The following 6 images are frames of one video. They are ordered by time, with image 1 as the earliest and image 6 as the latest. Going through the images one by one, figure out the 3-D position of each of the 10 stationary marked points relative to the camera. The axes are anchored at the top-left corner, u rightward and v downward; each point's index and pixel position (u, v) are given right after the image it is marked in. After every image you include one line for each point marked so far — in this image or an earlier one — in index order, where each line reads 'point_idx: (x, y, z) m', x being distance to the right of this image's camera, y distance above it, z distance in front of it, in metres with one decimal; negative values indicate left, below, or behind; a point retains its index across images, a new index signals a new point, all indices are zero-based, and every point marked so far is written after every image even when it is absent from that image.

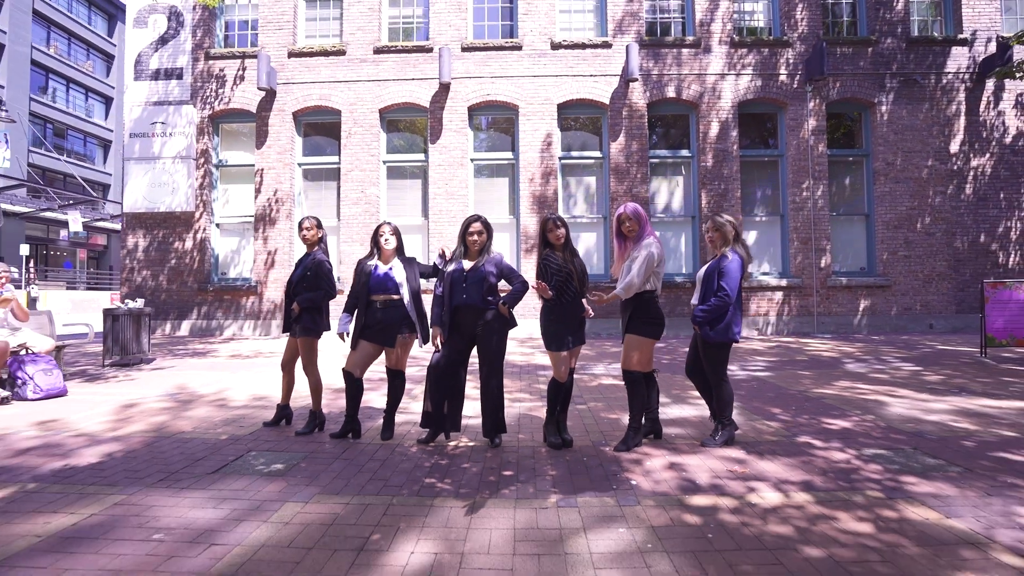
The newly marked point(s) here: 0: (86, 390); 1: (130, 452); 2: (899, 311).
0: (-4.4, -1.1, +5.9) m
1: (-2.4, -1.1, +3.7) m
2: (+8.0, -0.5, +11.6) m
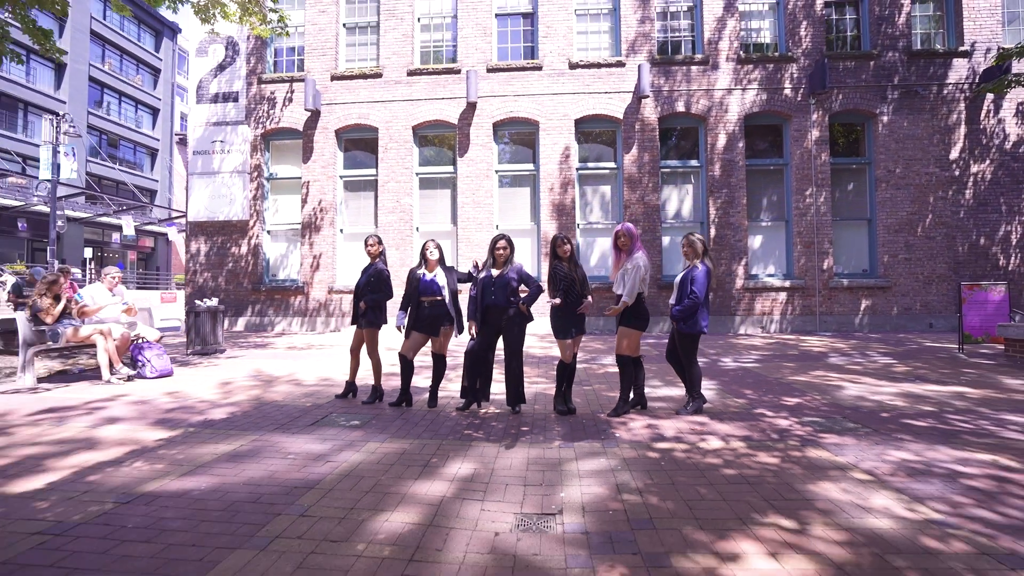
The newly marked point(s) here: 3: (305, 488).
0: (-4.1, -1.1, +7.2) m
1: (-2.3, -1.1, +4.9) m
2: (+8.5, -0.5, +12.3) m
3: (-1.1, -1.1, +3.1) m
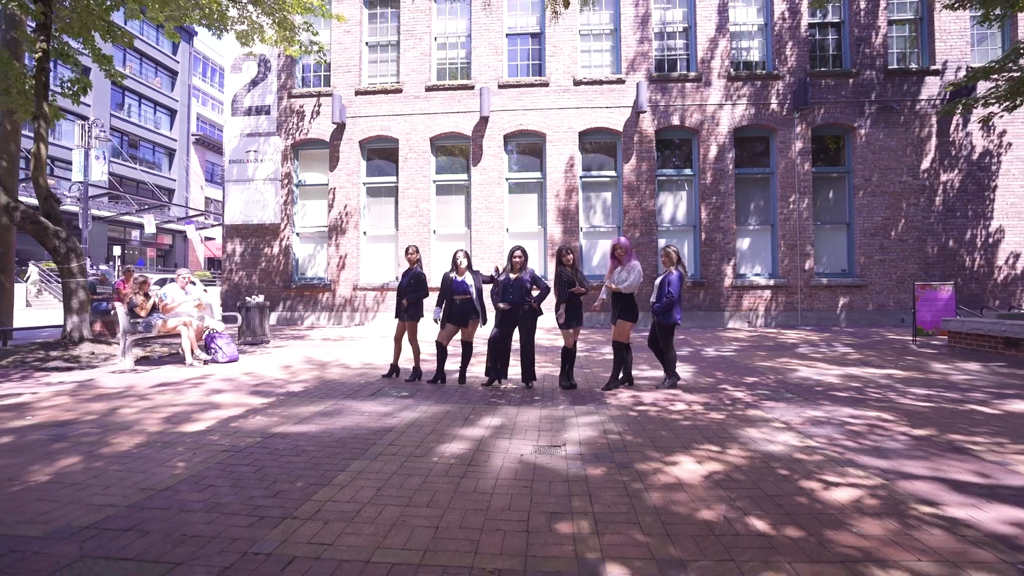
0: (-4.0, -1.1, +8.5) m
1: (-2.1, -1.1, +6.2) m
2: (+8.7, -0.5, +13.6) m
3: (-1.0, -1.1, +4.4) m
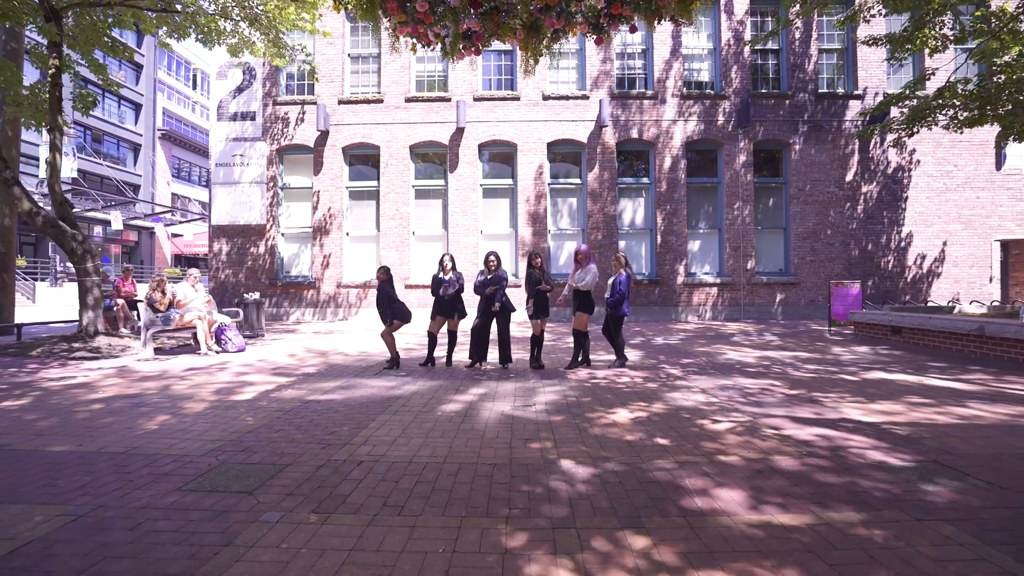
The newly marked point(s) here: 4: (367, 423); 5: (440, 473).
0: (-4.4, -1.0, +9.6) m
1: (-2.4, -1.1, +7.4) m
2: (+8.0, -0.4, +15.3) m
3: (-1.2, -1.1, +5.6) m
4: (-1.2, -1.1, +4.5) m
5: (-0.4, -1.1, +3.2) m
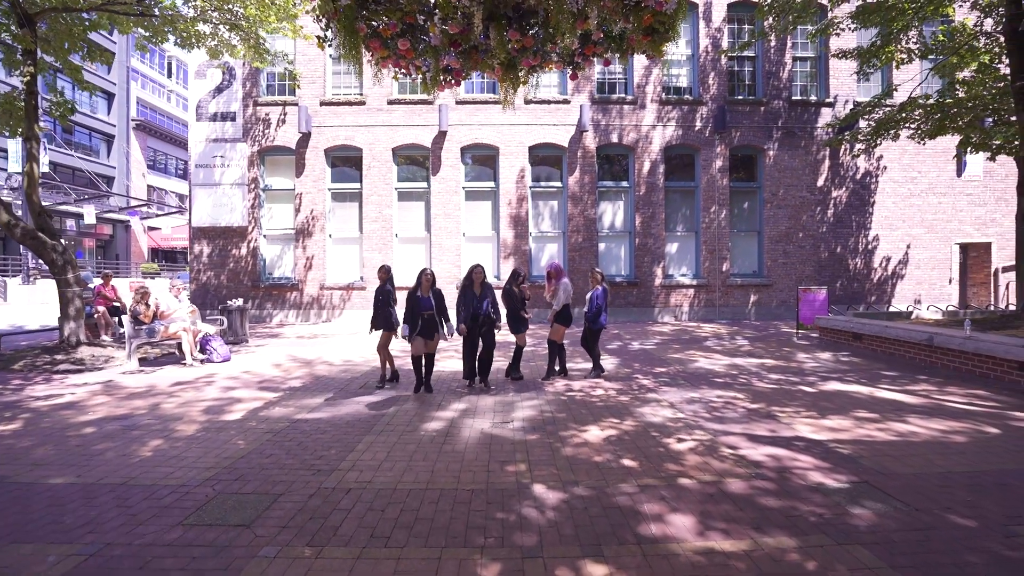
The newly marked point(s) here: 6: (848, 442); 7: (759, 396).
0: (-4.7, -1.2, +9.8) m
1: (-2.7, -1.3, +7.6) m
2: (+7.5, -0.4, +15.8) m
3: (-1.4, -1.3, +5.9) m
4: (-1.4, -1.3, +4.8) m
5: (-0.6, -1.3, +3.5) m
6: (+2.8, -1.3, +4.7) m
7: (+2.9, -1.2, +6.5) m
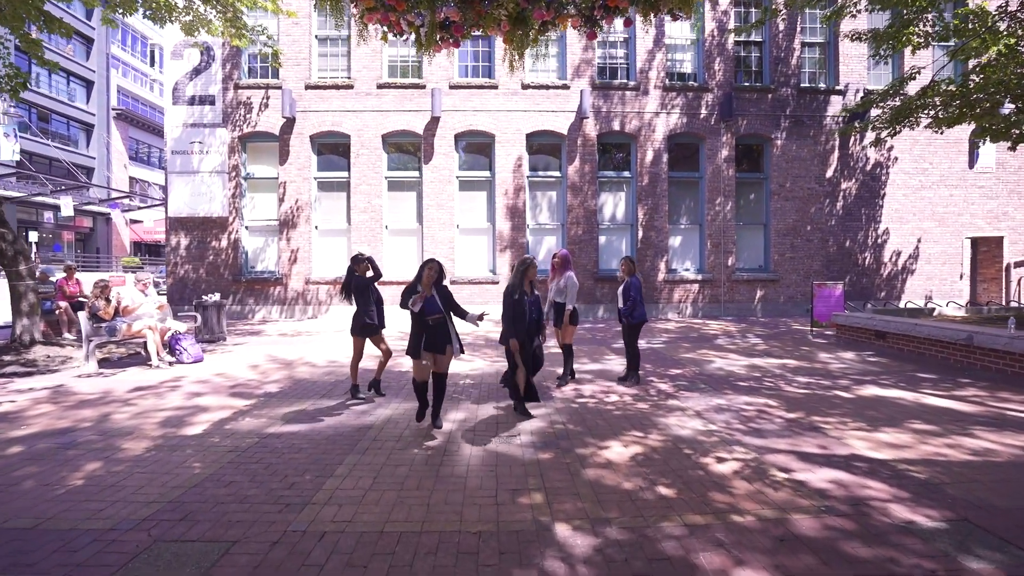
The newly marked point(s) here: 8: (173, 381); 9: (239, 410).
0: (-4.7, -1.1, +8.9) m
1: (-2.7, -1.2, +6.8) m
2: (+7.4, -0.3, +15.2) m
3: (-1.3, -1.3, +5.1) m
4: (-1.3, -1.3, +4.0) m
5: (-0.5, -1.3, +2.8) m
6: (+2.9, -1.2, +4.0) m
7: (+2.9, -1.2, +5.8) m
8: (-4.3, -1.2, +7.1) m
9: (-2.8, -1.2, +5.8) m
